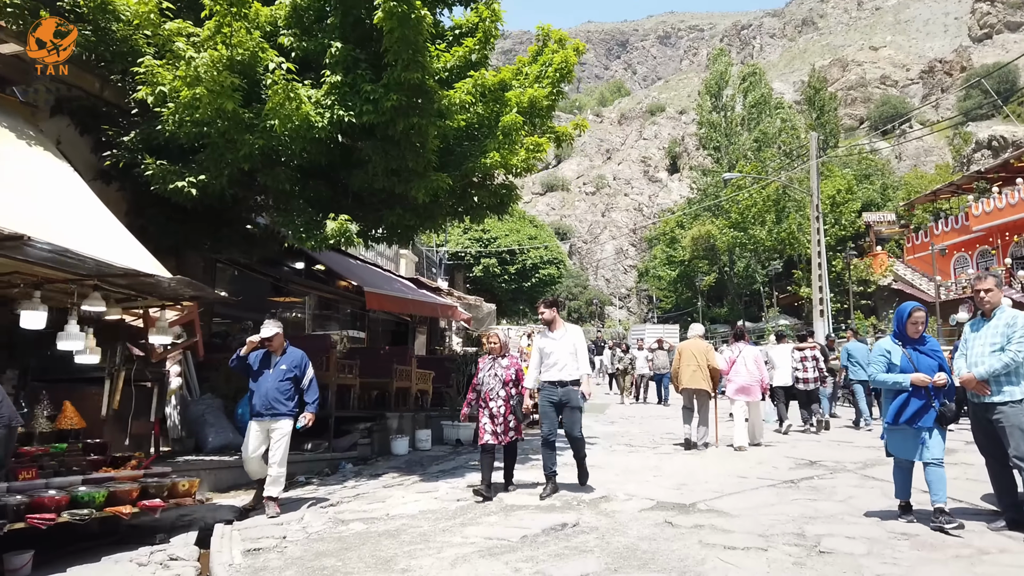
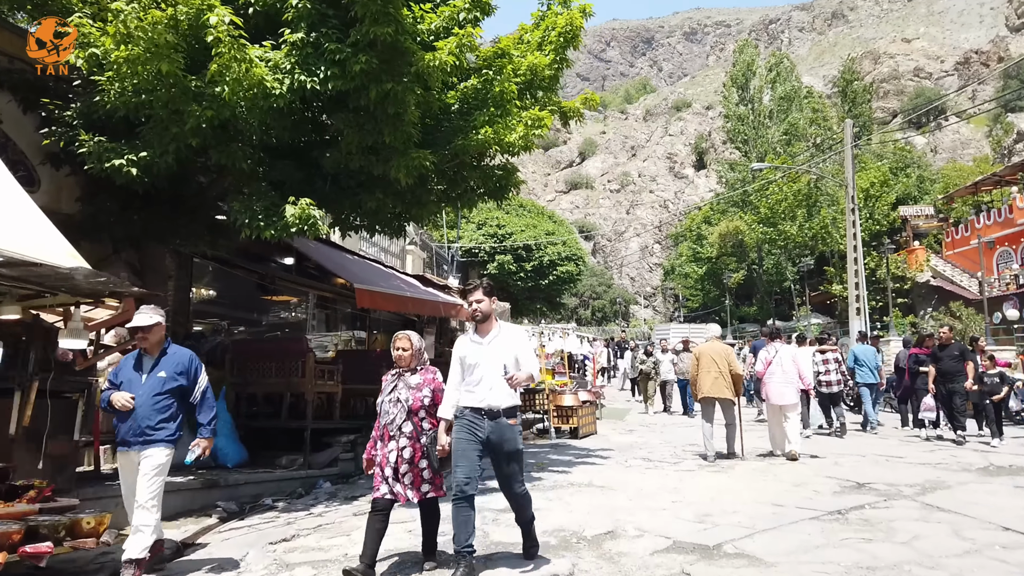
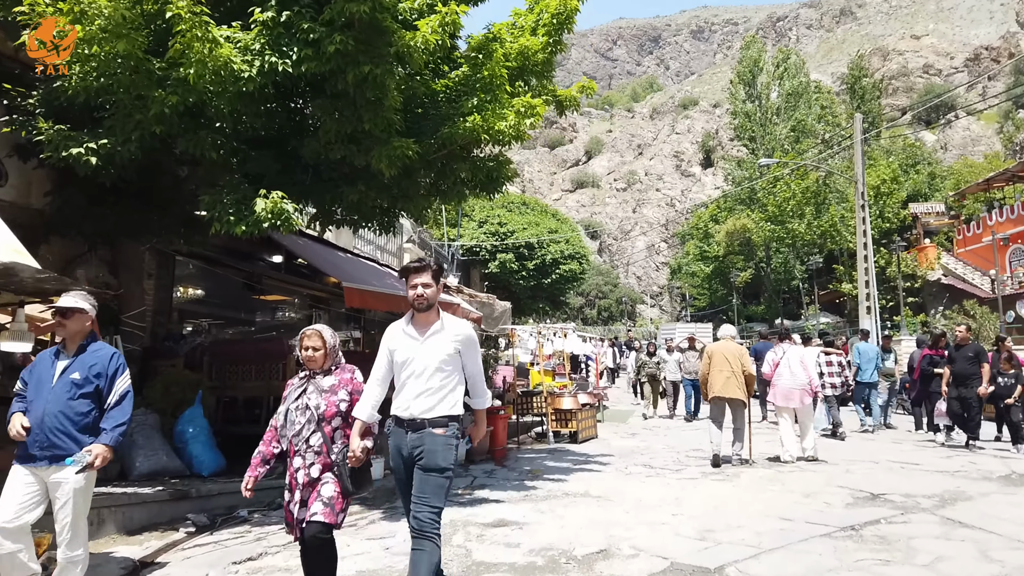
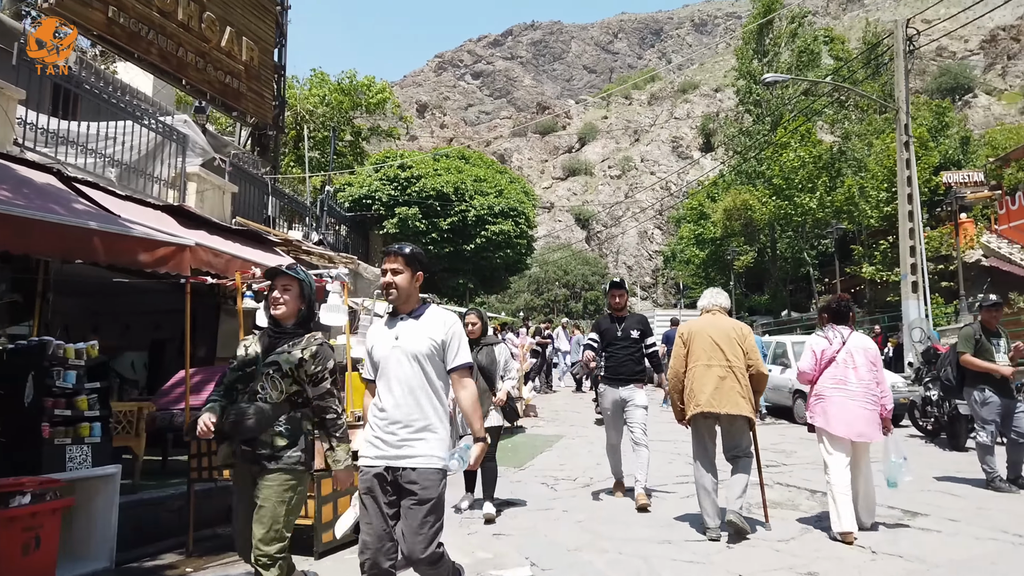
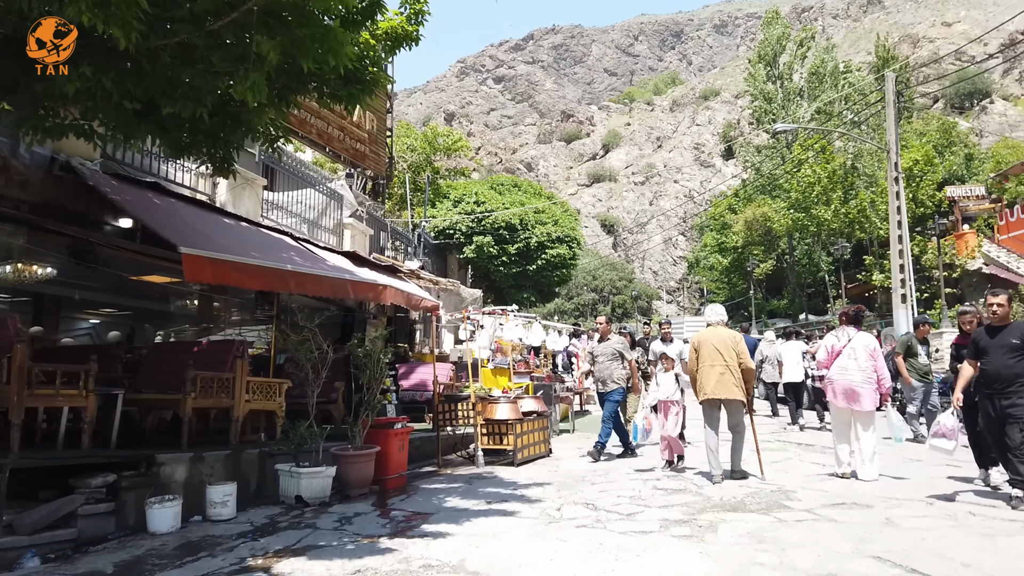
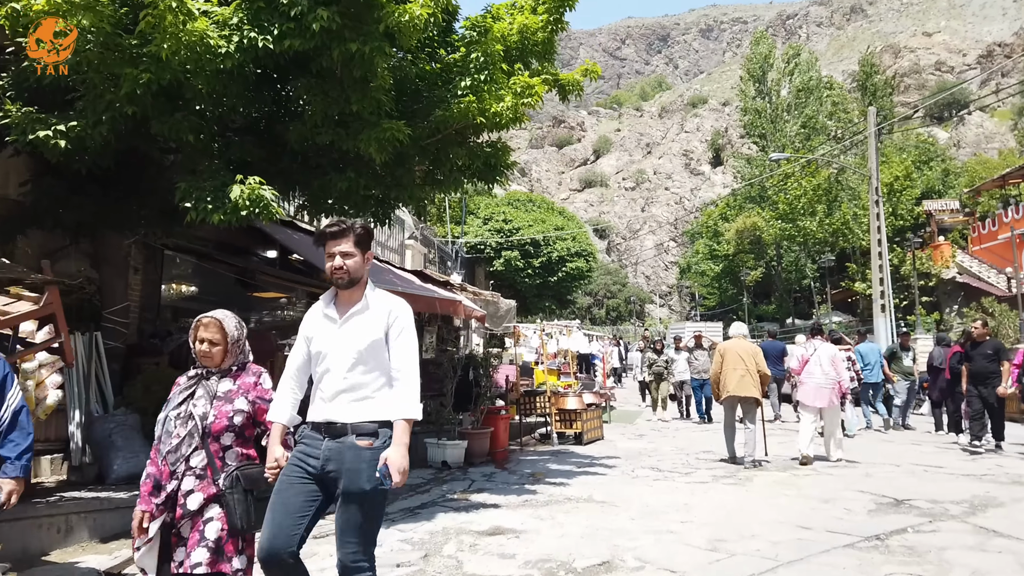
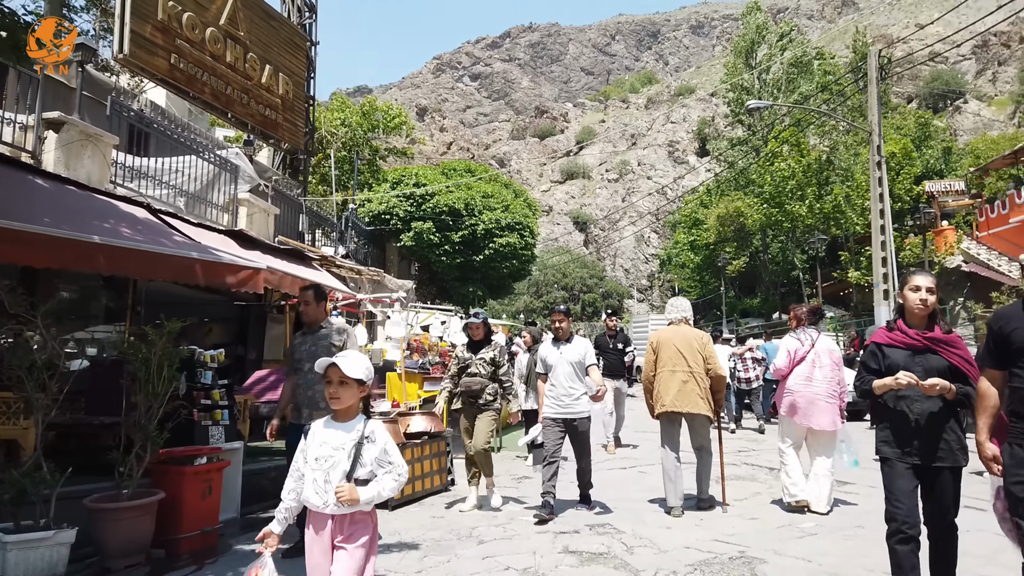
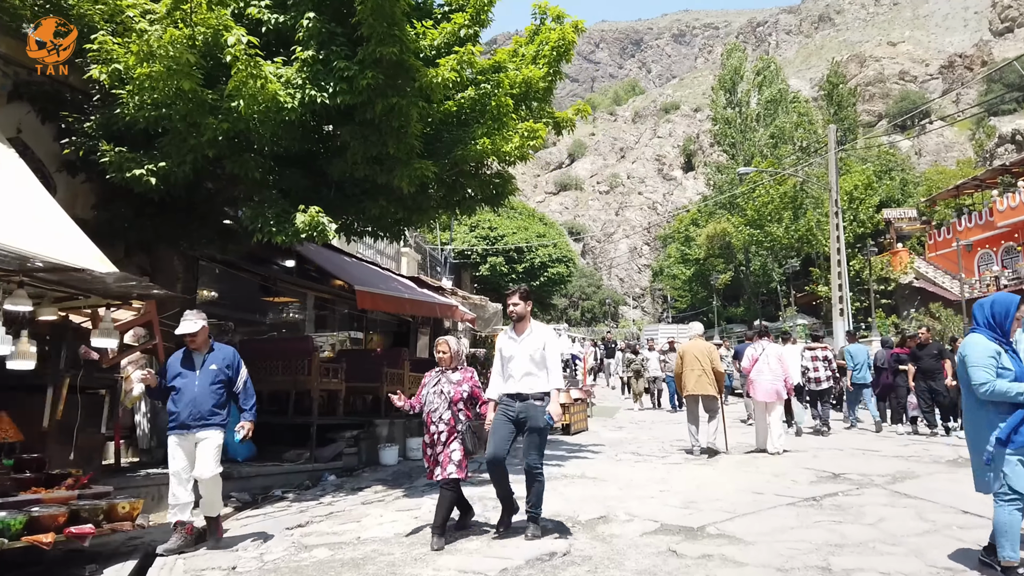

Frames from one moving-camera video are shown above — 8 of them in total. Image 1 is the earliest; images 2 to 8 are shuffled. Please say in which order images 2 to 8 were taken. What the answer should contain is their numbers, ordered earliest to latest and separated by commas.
8, 2, 3, 6, 5, 7, 4
